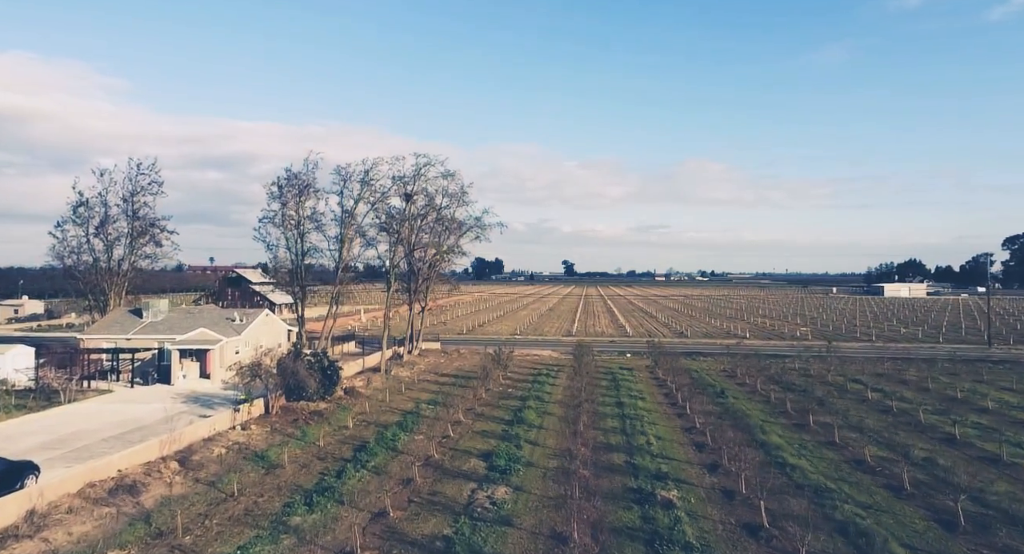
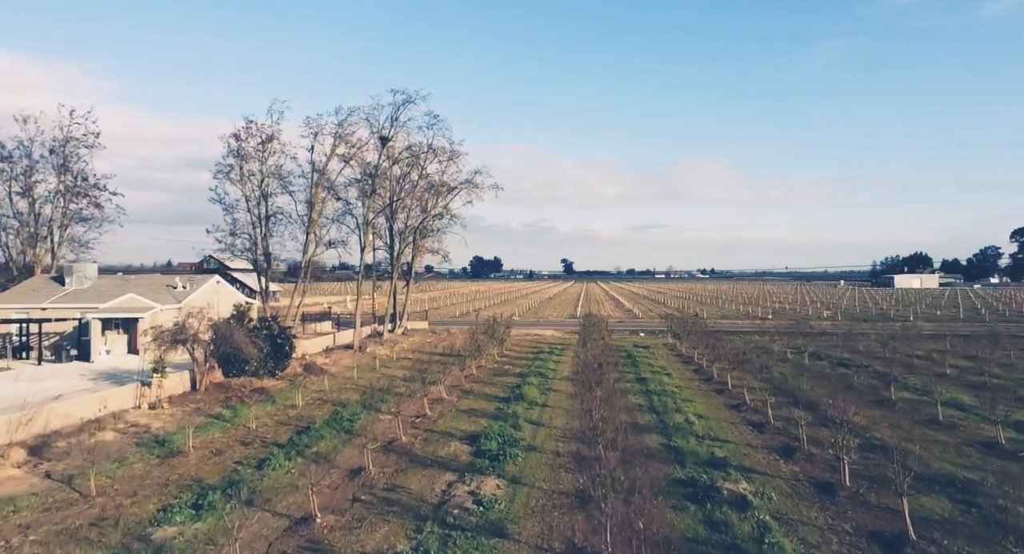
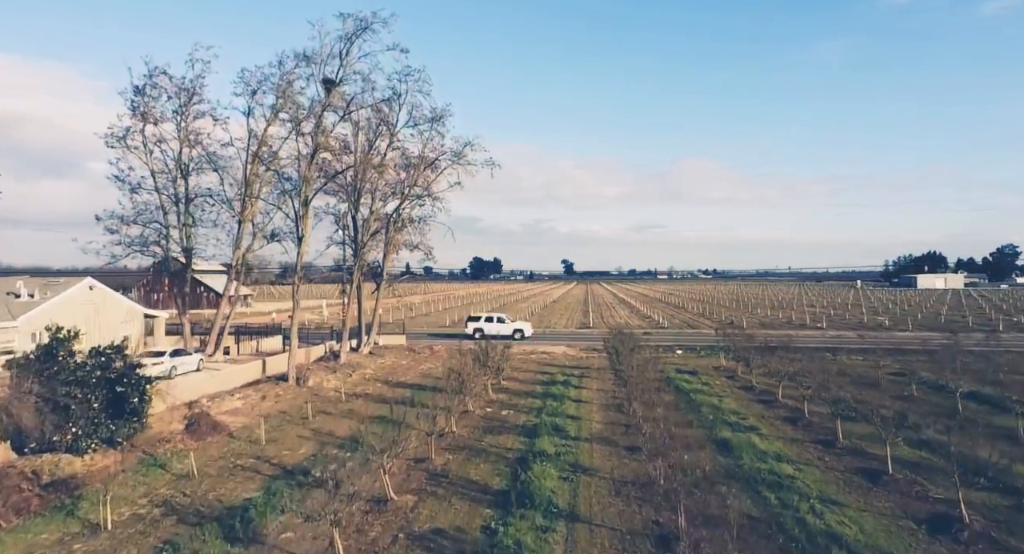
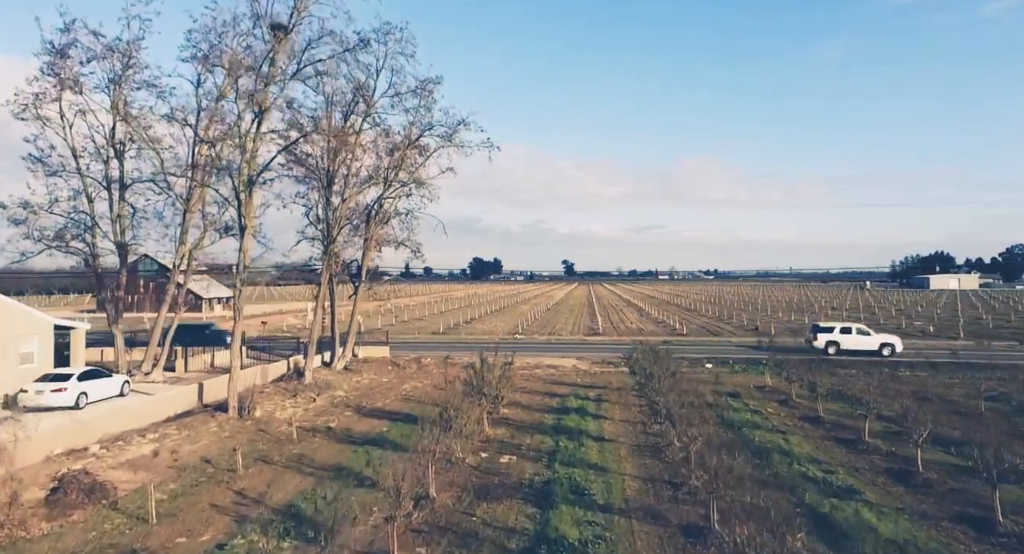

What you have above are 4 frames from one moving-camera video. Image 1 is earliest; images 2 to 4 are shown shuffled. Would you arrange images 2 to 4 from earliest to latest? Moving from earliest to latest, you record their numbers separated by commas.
2, 3, 4
